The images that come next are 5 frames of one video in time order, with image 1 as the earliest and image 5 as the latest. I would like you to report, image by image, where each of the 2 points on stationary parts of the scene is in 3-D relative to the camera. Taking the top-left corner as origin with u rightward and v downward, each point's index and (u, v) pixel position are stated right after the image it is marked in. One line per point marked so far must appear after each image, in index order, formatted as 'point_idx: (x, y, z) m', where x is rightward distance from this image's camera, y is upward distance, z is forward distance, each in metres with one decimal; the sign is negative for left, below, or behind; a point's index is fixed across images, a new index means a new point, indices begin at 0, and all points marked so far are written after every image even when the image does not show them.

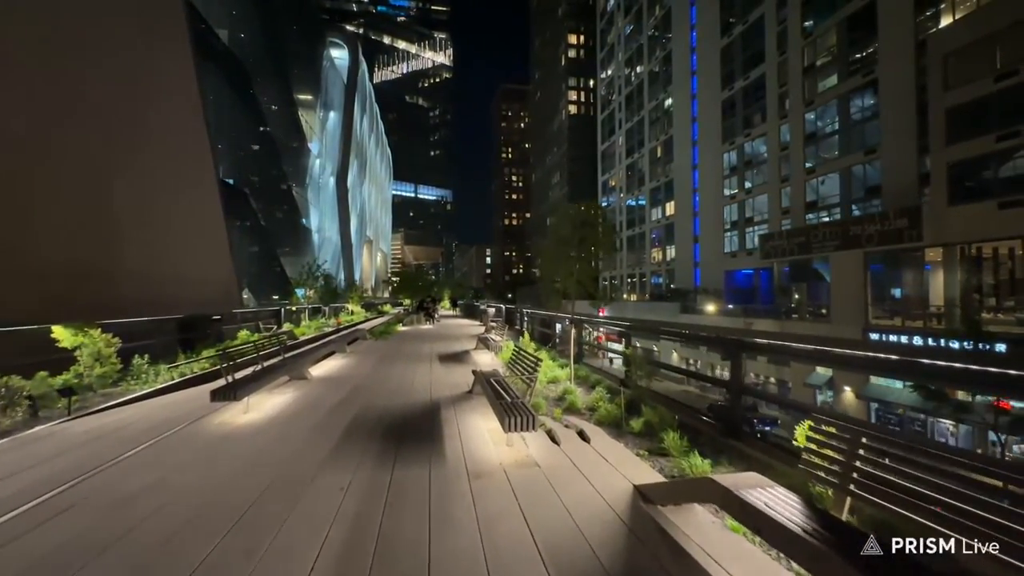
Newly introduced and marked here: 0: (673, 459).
0: (+1.1, -1.1, +3.5) m
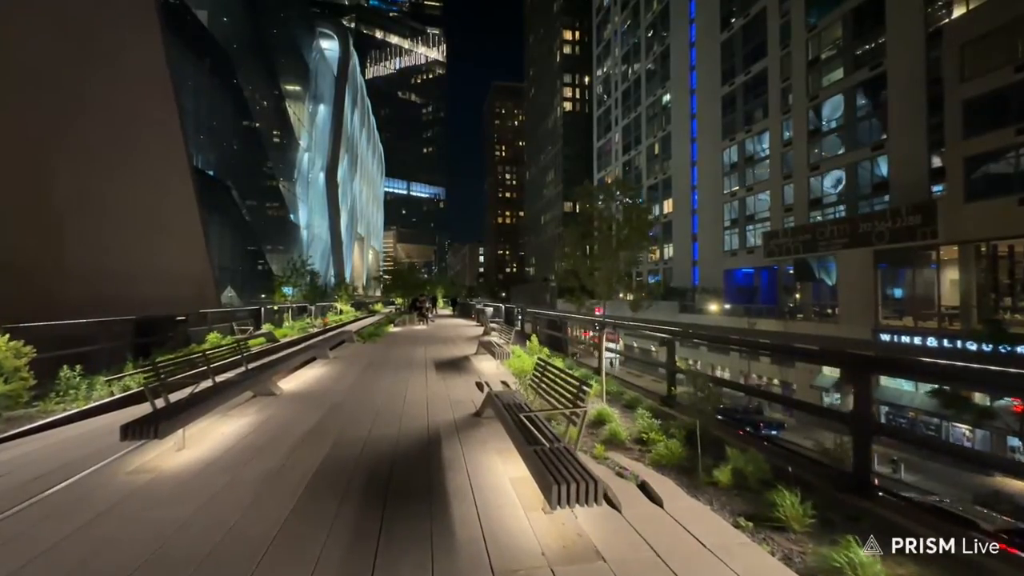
0: (+1.3, -1.1, +2.3) m
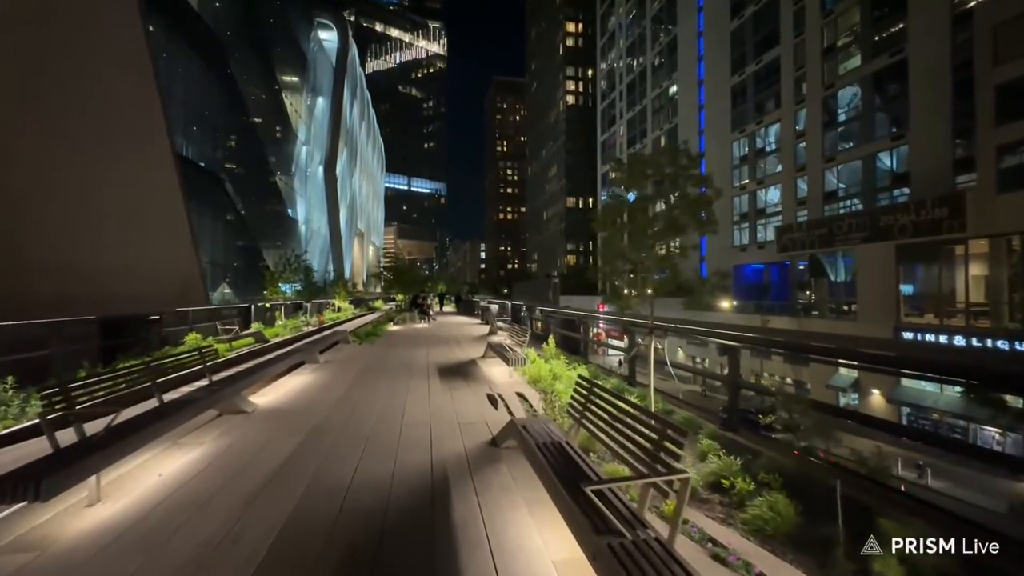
0: (+1.4, -1.1, +1.3) m
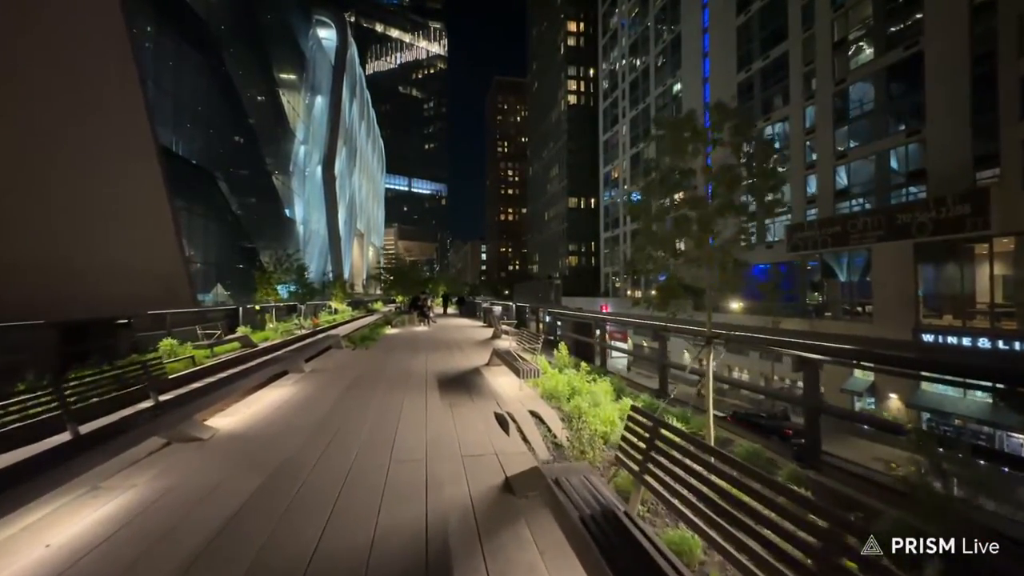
0: (+1.5, -1.0, +0.5) m
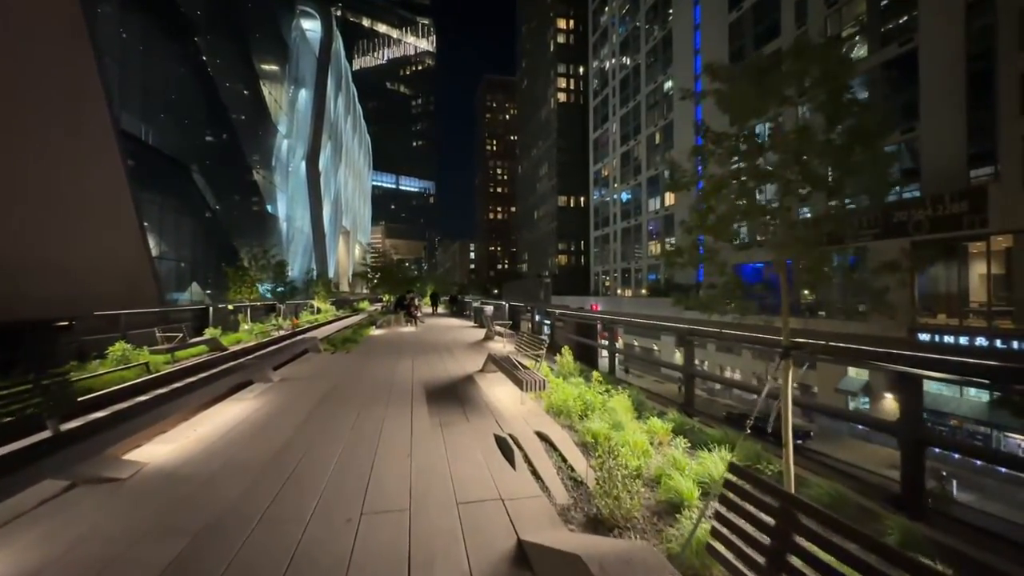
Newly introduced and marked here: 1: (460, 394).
0: (+1.6, -1.0, -0.2) m
1: (-0.5, -1.1, +5.5) m
